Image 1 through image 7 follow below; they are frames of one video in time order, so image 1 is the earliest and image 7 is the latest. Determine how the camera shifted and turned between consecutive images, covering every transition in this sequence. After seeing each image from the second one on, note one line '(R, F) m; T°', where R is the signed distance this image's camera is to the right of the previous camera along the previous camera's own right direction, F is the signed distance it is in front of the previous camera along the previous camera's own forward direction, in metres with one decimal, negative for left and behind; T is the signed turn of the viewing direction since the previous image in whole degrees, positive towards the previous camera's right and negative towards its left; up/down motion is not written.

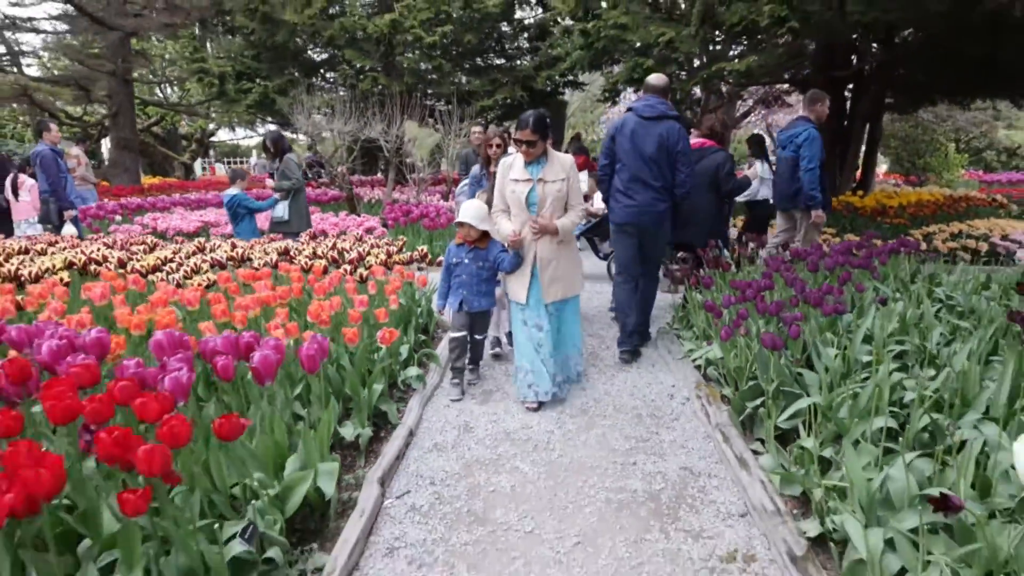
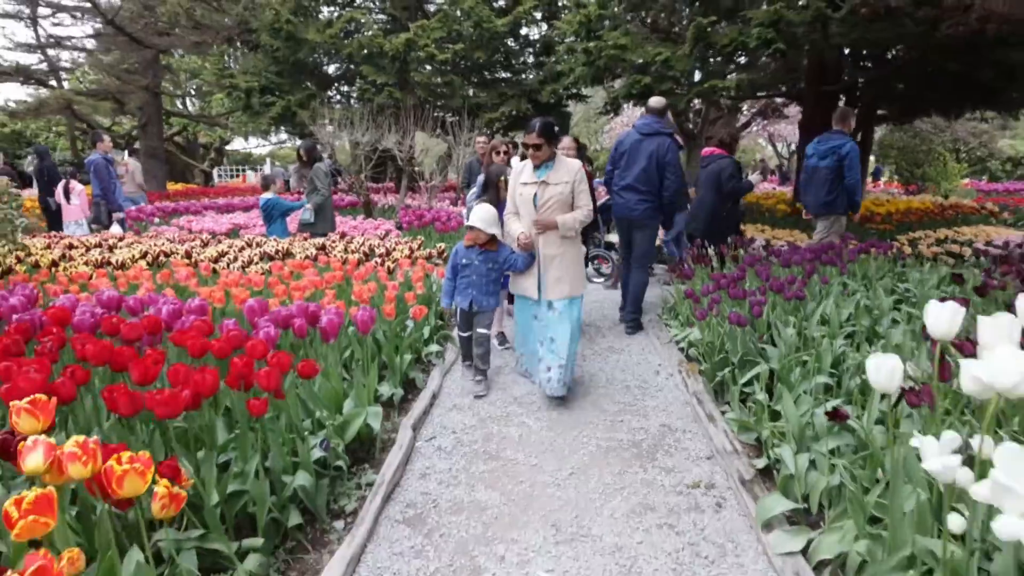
(0.0, -0.7) m; -1°
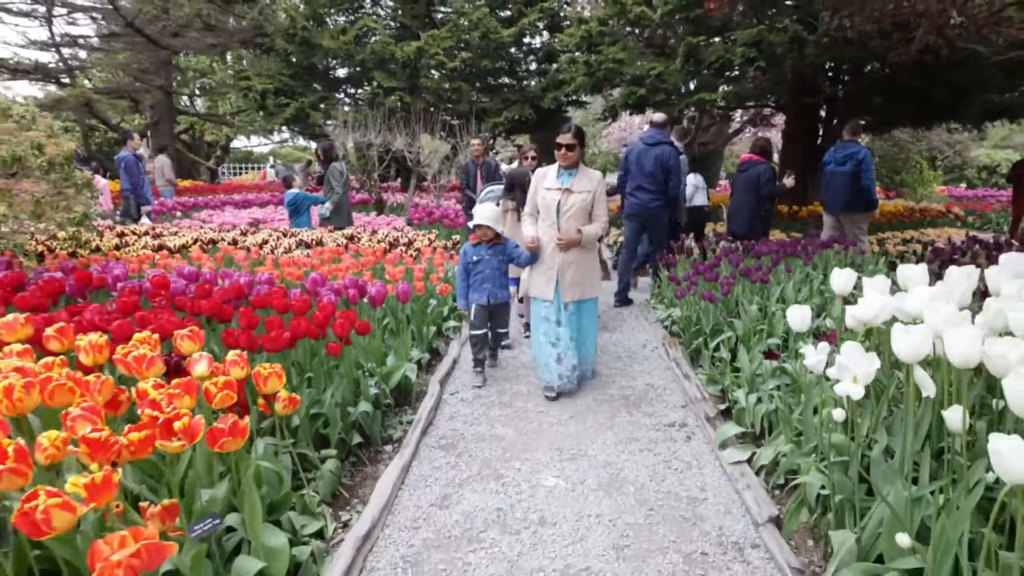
(-0.1, -0.8) m; 0°
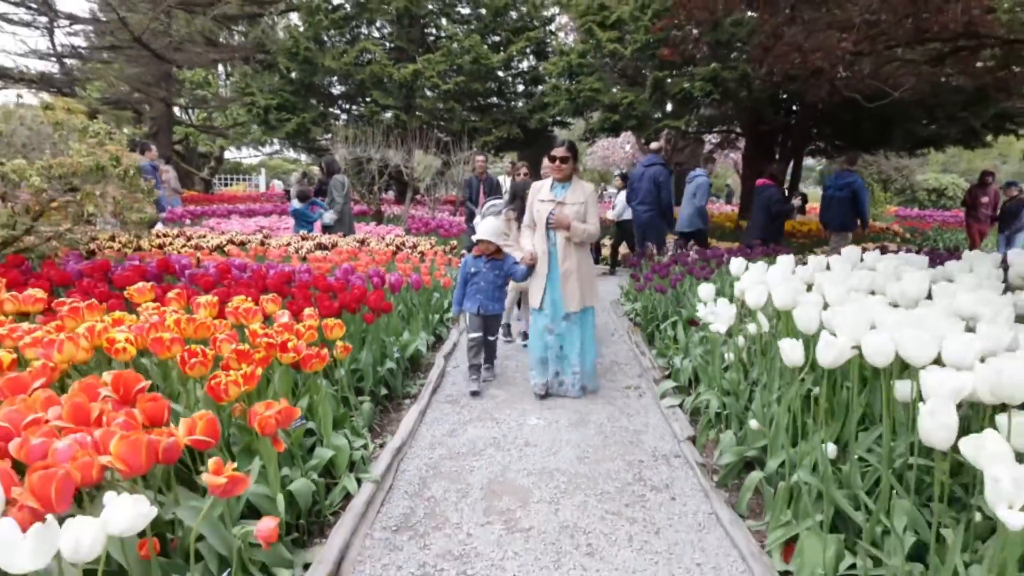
(-0.1, -1.1) m; +2°
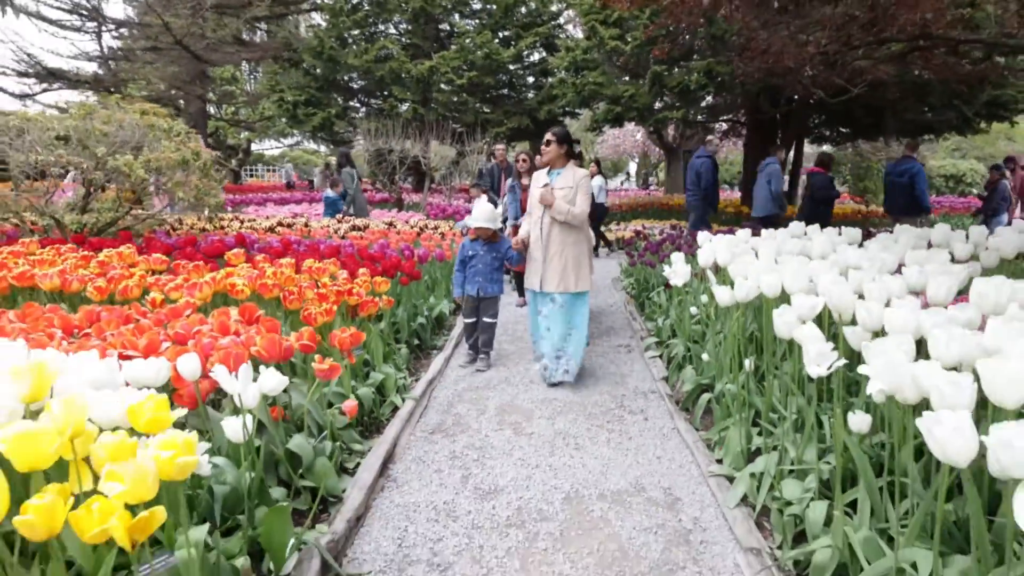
(0.0, -0.9) m; -1°
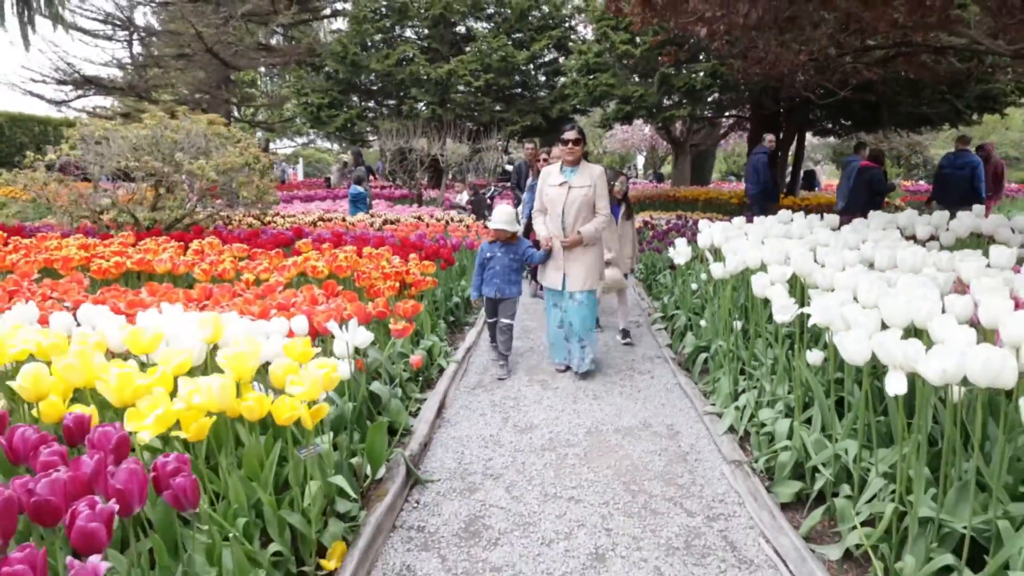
(-0.1, -0.8) m; -1°
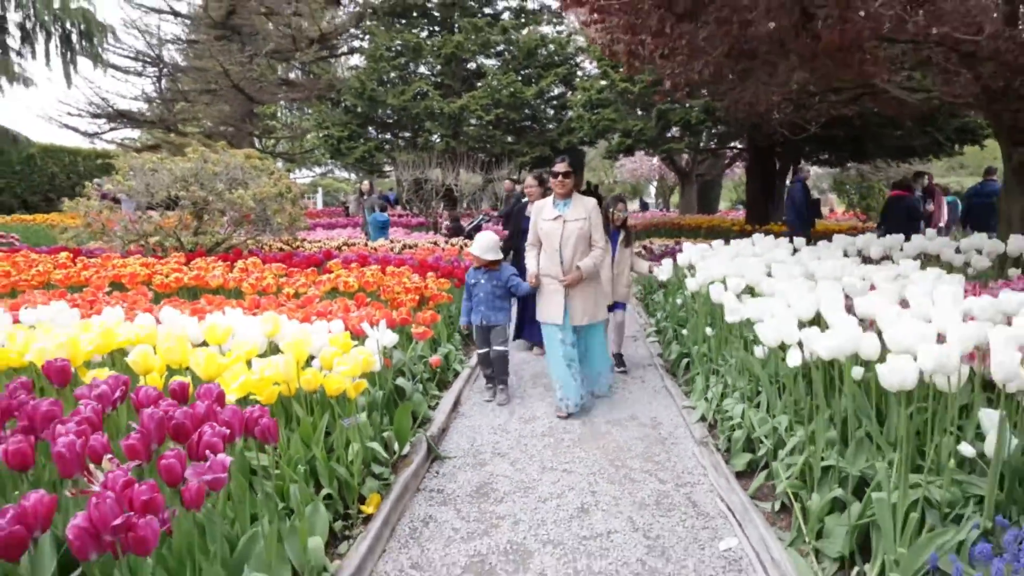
(+0.1, -0.7) m; -1°
